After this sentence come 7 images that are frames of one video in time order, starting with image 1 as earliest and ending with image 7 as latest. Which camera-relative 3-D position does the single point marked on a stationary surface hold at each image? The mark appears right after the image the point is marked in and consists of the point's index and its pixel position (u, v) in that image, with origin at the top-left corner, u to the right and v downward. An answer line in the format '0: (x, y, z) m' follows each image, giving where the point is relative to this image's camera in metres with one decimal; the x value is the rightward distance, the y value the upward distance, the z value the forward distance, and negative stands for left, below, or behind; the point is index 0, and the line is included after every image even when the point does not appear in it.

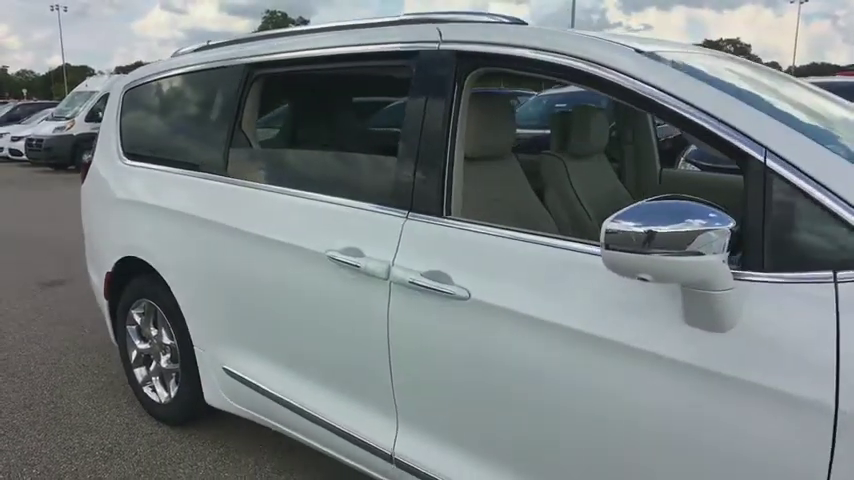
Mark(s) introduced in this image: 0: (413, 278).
0: (0.0, -0.1, +2.0) m
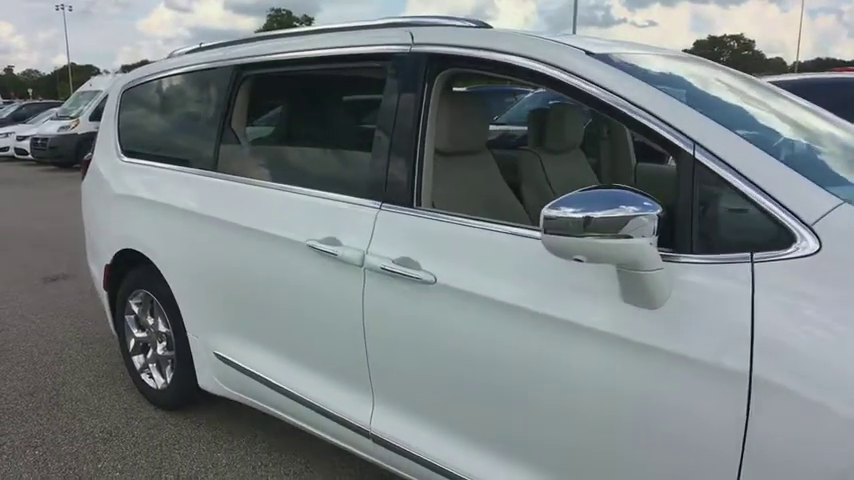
0: (-0.1, -0.1, +2.2) m
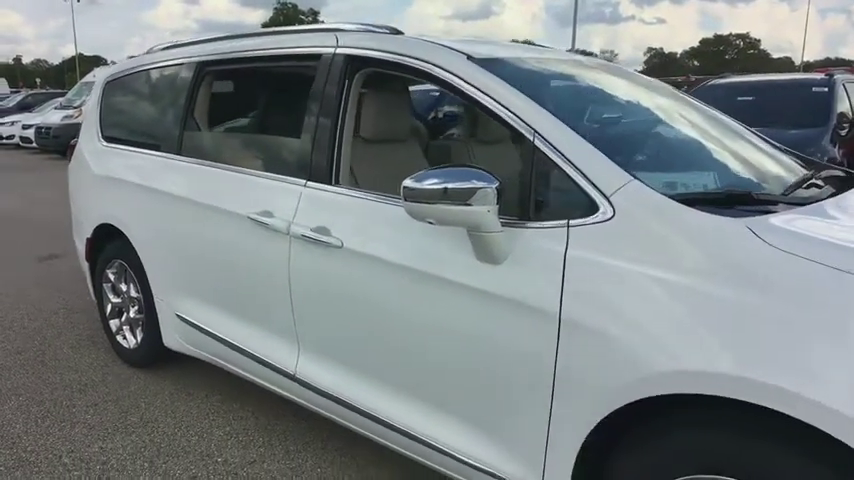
0: (-0.5, 0.0, +2.6) m
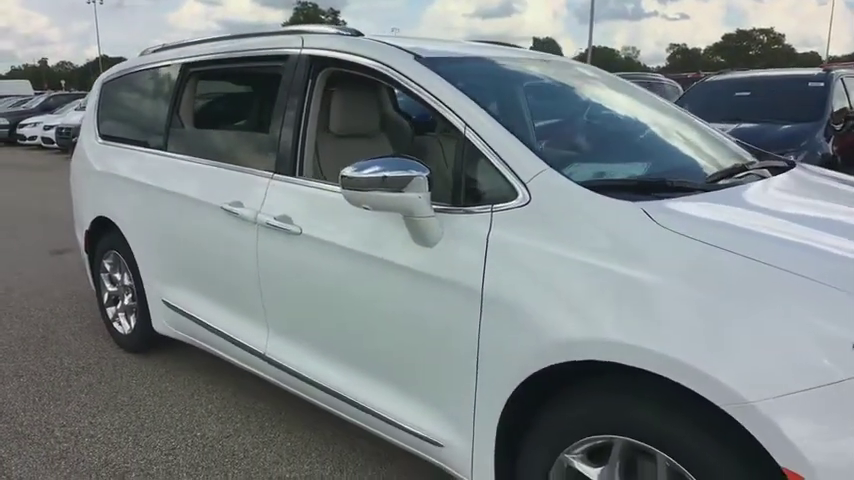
0: (-0.7, +0.1, +2.8) m
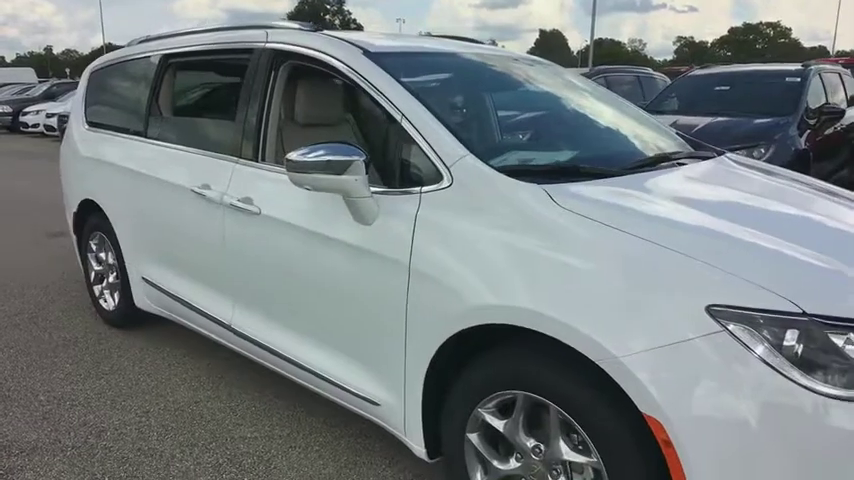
0: (-0.9, +0.2, +3.1) m
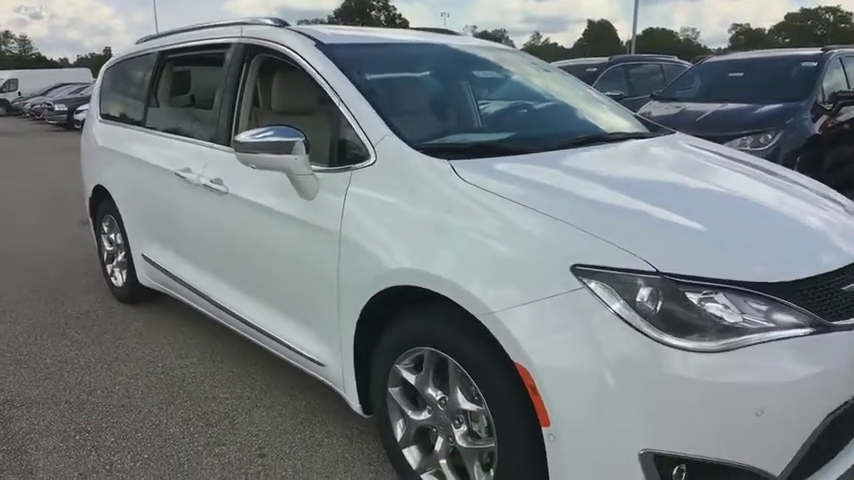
0: (-1.1, +0.3, +3.4) m
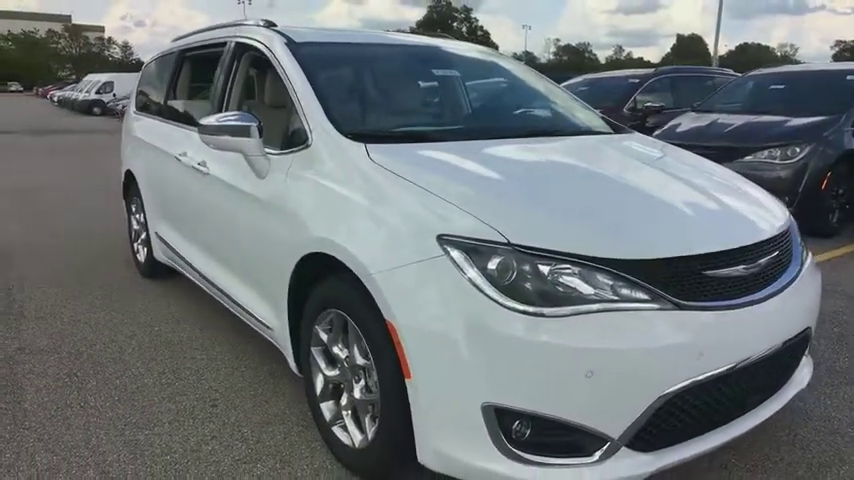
0: (-1.3, +0.4, +3.8) m
